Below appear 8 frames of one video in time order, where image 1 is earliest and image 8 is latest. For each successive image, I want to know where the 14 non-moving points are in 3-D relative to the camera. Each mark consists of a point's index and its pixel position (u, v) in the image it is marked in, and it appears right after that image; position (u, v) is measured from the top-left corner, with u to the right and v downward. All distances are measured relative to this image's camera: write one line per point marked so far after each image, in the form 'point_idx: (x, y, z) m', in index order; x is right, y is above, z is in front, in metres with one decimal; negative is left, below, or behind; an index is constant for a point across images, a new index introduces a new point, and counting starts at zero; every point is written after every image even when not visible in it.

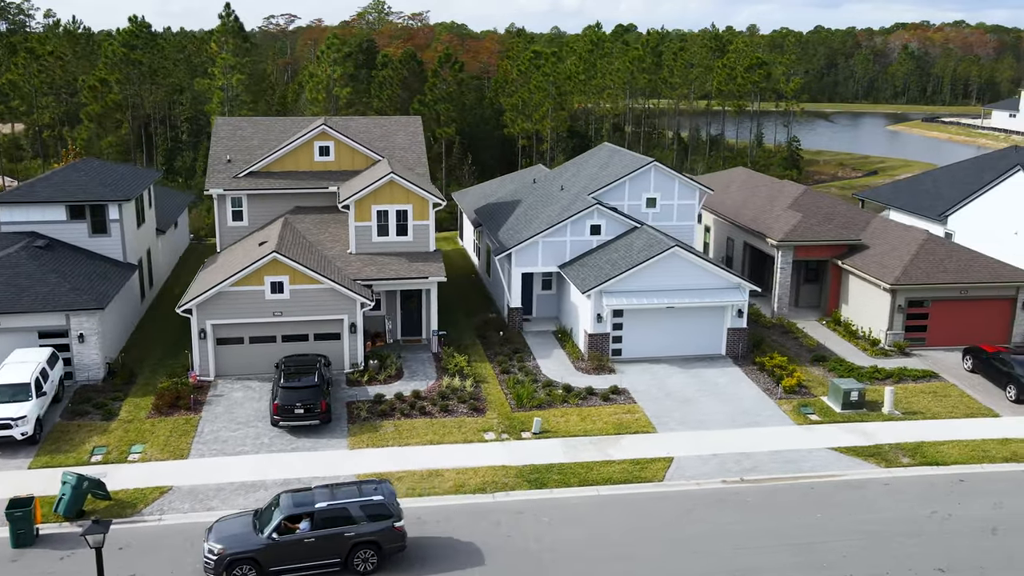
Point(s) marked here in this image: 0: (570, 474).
0: (+1.3, -4.2, +19.3) m
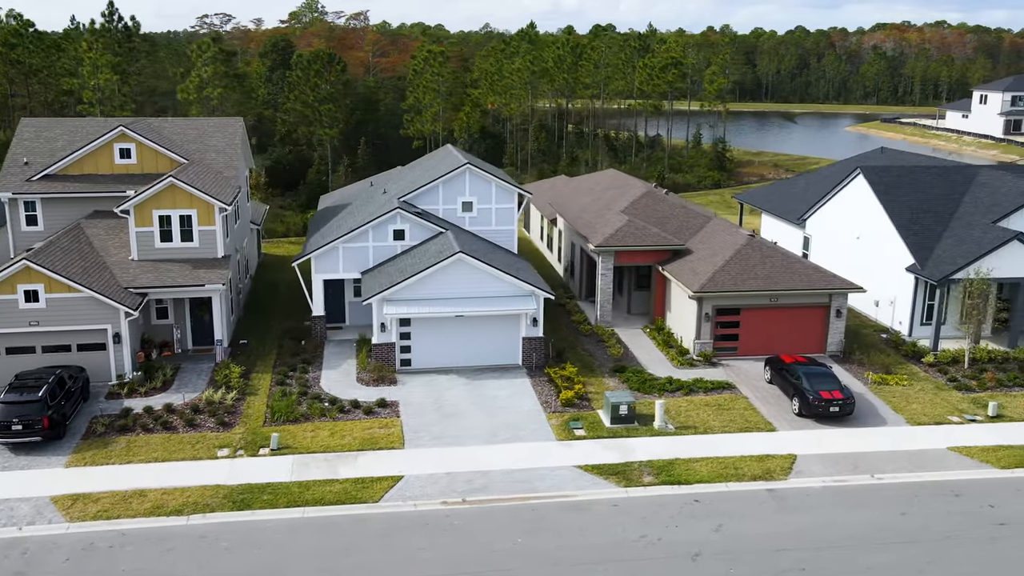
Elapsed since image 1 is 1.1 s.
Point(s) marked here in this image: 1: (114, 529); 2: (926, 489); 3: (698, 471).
0: (-5.0, -4.5, +18.3) m
1: (-7.9, -4.8, +16.9) m
2: (+9.3, -4.5, +19.1) m
3: (+4.3, -4.2, +19.7) m
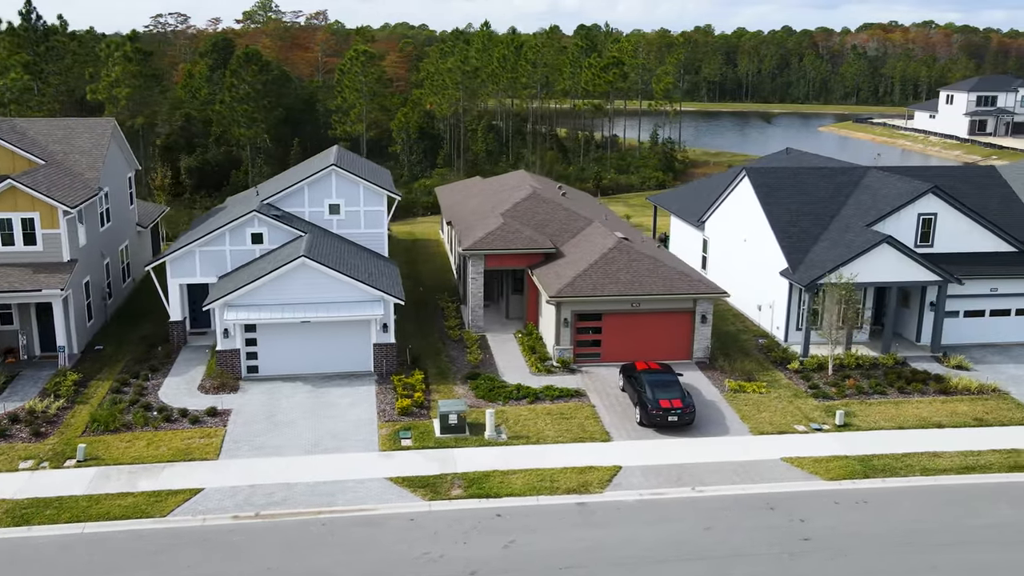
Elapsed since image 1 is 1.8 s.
0: (-9.3, -4.6, +17.6) m
1: (-12.2, -5.0, +16.3) m
2: (+5.0, -4.7, +18.5) m
3: (0.0, -4.4, +19.1) m
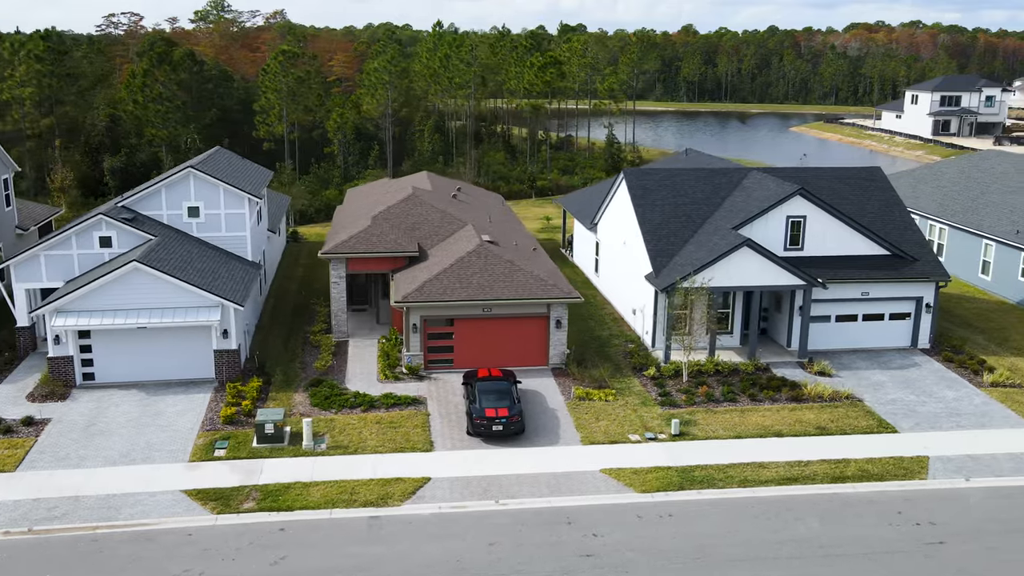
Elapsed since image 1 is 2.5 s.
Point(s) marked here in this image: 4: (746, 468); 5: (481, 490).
0: (-13.7, -4.8, +17.0) m
1: (-16.6, -5.1, +15.6) m
2: (+0.6, -4.8, +17.9) m
3: (-4.4, -4.5, +18.4) m
4: (+5.5, -4.2, +19.9) m
5: (-0.7, -4.5, +18.9) m
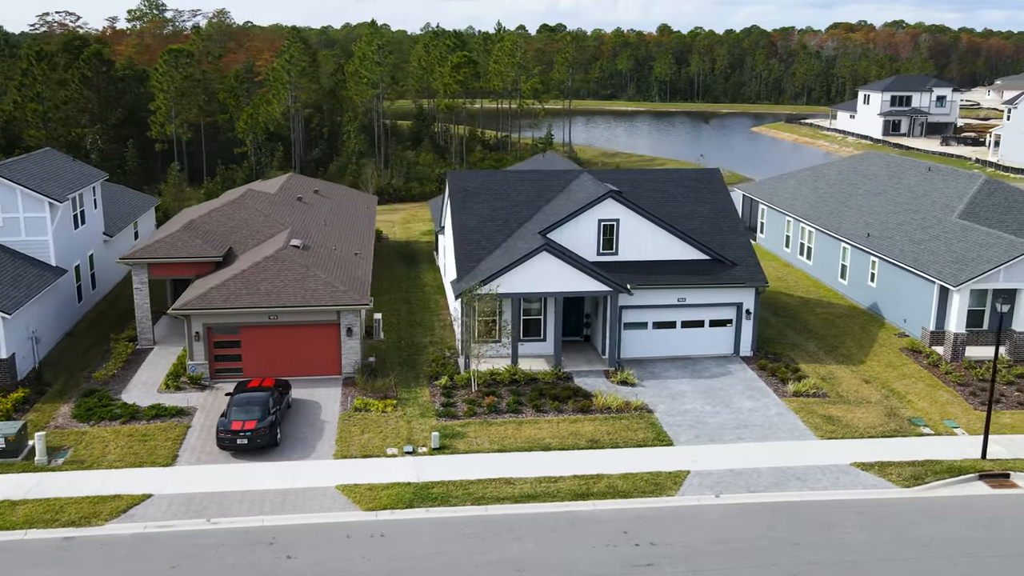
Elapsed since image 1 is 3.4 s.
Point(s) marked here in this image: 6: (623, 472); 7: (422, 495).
0: (-19.6, -5.0, +16.1) m
1: (-22.6, -5.3, +14.8) m
2: (-5.4, -5.0, +17.1) m
3: (-10.4, -4.7, +17.6) m
4: (-0.5, -4.4, +19.0) m
5: (-6.7, -4.7, +18.0) m
6: (+2.6, -4.3, +19.7) m
7: (-2.0, -4.6, +18.7) m
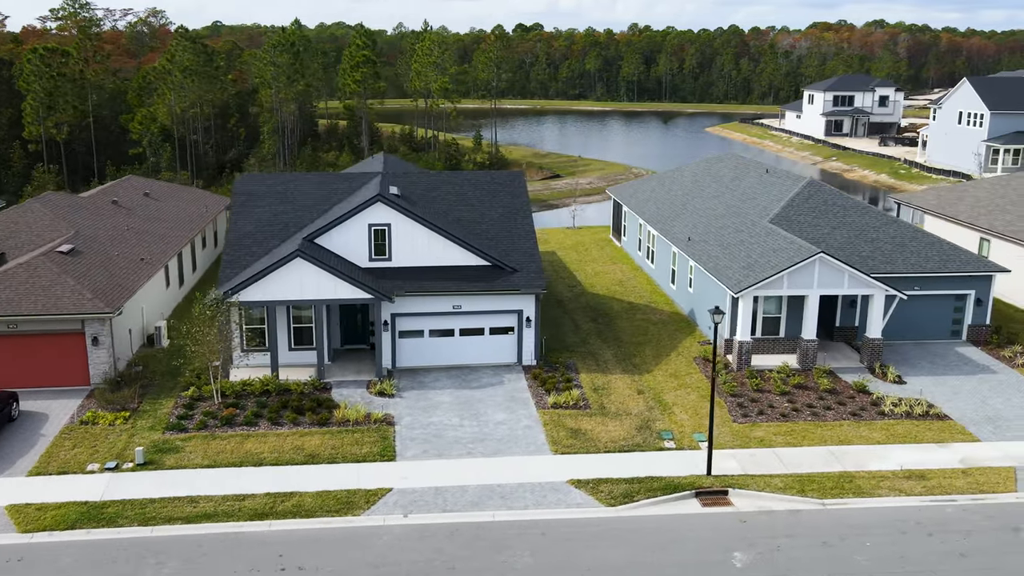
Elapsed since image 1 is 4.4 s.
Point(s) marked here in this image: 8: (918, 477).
0: (-26.5, -5.2, +15.2) m
1: (-29.4, -5.5, +13.8) m
2: (-12.2, -5.2, +16.2) m
3: (-17.2, -4.9, +16.7) m
4: (-7.4, -4.6, +18.2) m
5: (-13.5, -4.9, +17.2) m
6: (-4.3, -4.5, +18.9) m
7: (-8.8, -4.8, +17.8) m
8: (+9.4, -4.4, +19.8) m
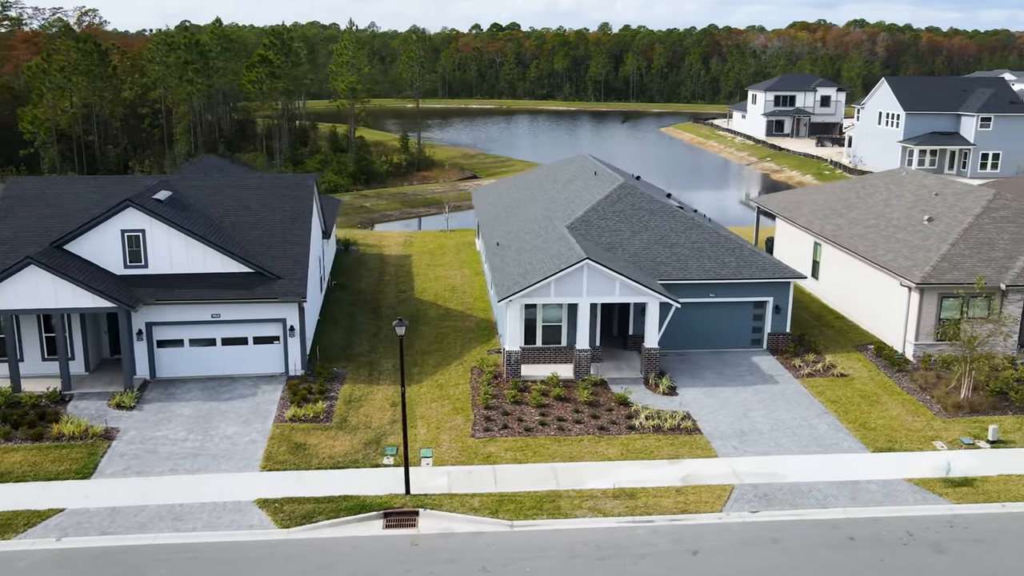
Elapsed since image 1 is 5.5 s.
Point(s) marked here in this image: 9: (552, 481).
0: (-33.4, -5.4, +14.2) m
1: (-36.3, -5.8, +12.8) m
2: (-19.1, -5.4, +15.2) m
3: (-24.1, -5.2, +15.7) m
4: (-14.3, -4.9, +17.3) m
5: (-20.4, -5.1, +16.2) m
6: (-11.2, -4.7, +17.9) m
7: (-15.7, -5.0, +16.9) m
8: (+2.5, -4.6, +18.9) m
9: (+0.9, -4.5, +19.7) m
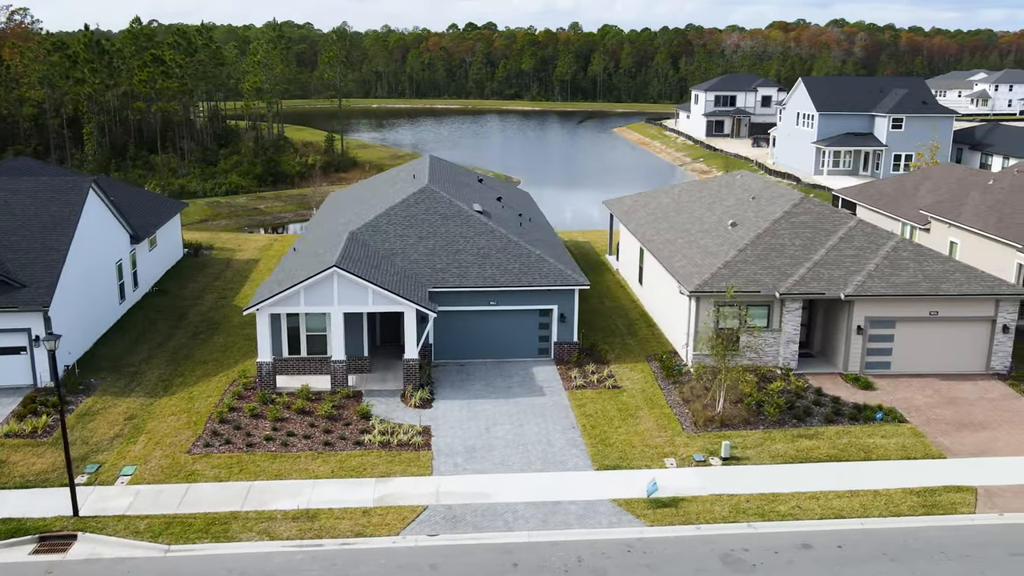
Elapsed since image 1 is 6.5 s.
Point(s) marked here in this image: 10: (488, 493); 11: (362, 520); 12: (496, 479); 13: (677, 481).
0: (-40.3, -5.7, +13.1) m
1: (-43.2, -6.0, +11.7) m
2: (-26.1, -5.7, +14.2) m
3: (-31.1, -5.4, +14.7) m
4: (-21.2, -5.1, +16.3) m
5: (-27.4, -5.4, +15.2) m
6: (-18.1, -5.0, +17.0) m
7: (-22.7, -5.2, +15.9) m
8: (-4.4, -4.9, +18.0) m
9: (-6.0, -4.7, +18.7) m
10: (-0.5, -4.6, +19.1) m
11: (-3.2, -4.9, +18.1) m
12: (-0.4, -4.4, +19.7) m
13: (+3.8, -4.4, +19.5) m
